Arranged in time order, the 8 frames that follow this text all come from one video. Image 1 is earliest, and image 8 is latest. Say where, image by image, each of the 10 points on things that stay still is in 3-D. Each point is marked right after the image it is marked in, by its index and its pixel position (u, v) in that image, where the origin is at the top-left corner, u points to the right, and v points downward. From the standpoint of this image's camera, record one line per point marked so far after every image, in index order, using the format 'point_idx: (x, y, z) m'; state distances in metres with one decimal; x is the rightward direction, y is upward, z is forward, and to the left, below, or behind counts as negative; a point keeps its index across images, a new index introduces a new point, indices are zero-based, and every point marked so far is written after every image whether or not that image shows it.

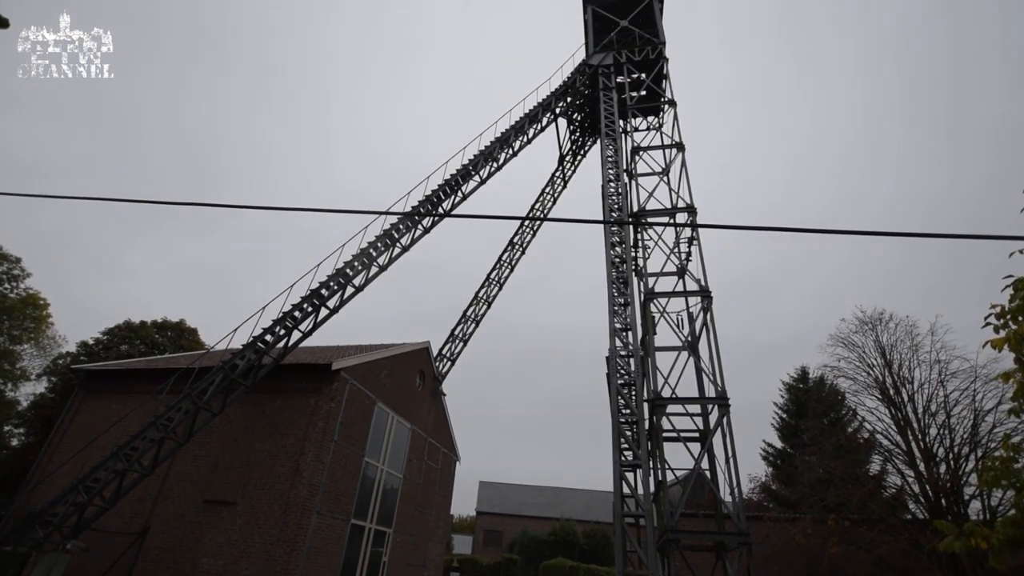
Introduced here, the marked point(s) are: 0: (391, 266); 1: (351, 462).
0: (-3.5, +0.7, +14.3) m
1: (-4.2, -4.5, +12.7) m
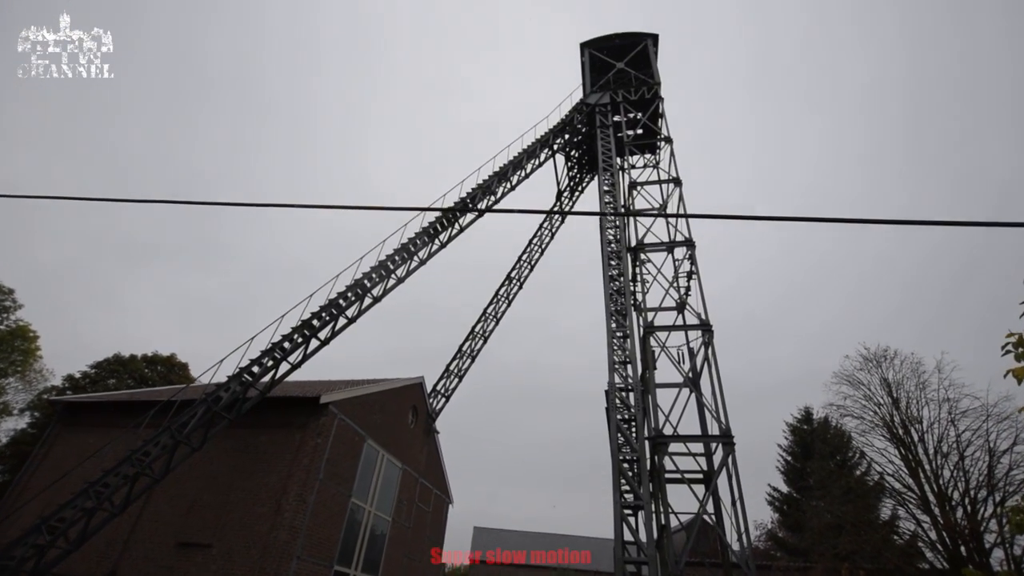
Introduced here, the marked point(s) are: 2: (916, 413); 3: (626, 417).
0: (-3.7, -0.3, +14.0) m
1: (-4.3, -5.3, +12.0) m
2: (+12.8, -4.0, +15.5) m
3: (+2.4, -2.7, +10.3) m
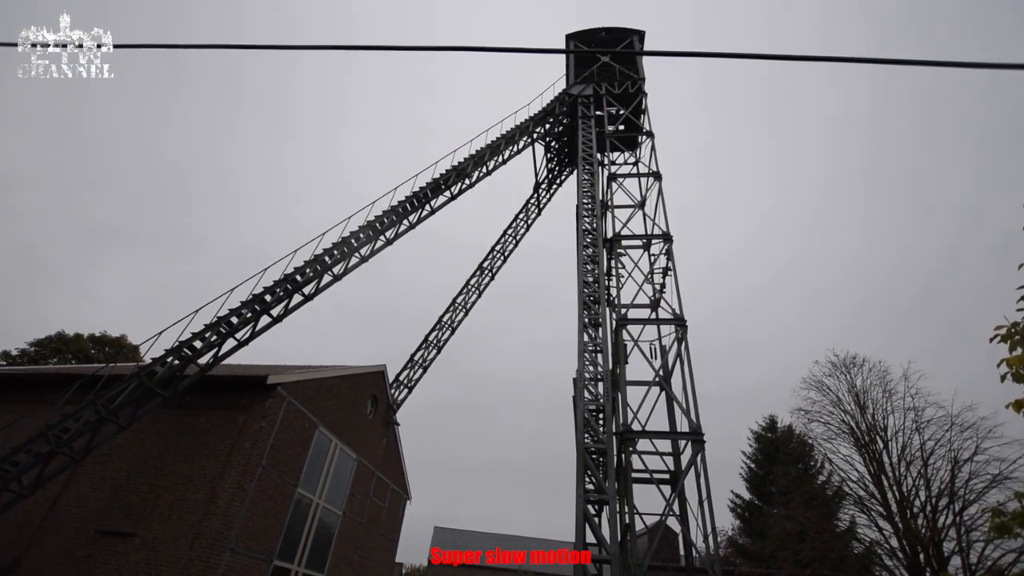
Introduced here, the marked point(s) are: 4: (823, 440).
0: (-4.5, +0.3, +13.2) m
1: (-5.3, -4.7, +11.2) m
2: (+11.7, -4.2, +15.5) m
3: (+1.6, -2.4, +9.7) m
4: (+10.4, -5.1, +16.4) m
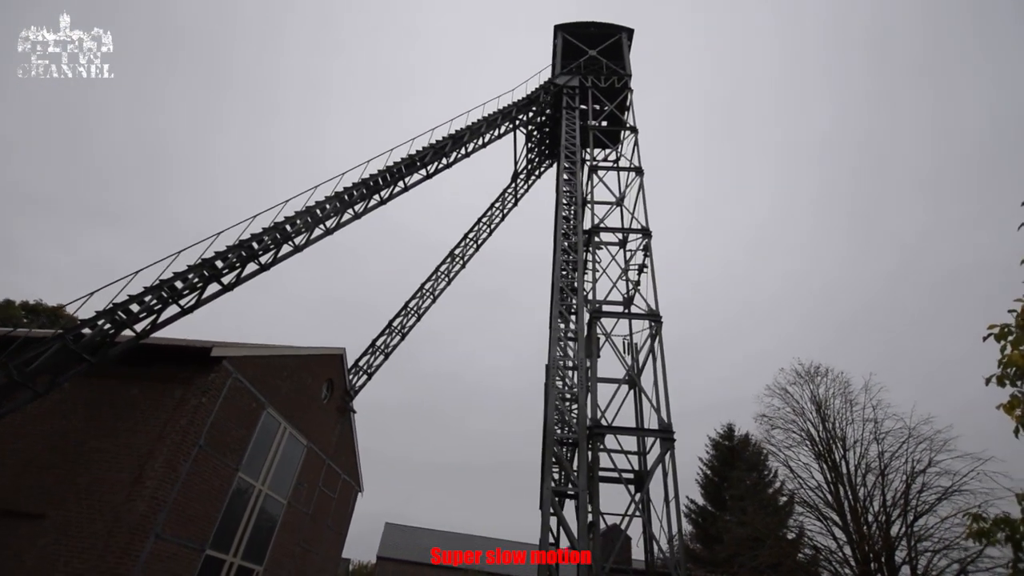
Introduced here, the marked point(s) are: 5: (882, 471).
0: (-5.1, +1.0, +12.3) m
1: (-6.2, -3.9, +10.2) m
2: (+10.5, -4.6, +15.6) m
3: (+1.0, -2.1, +9.3) m
4: (+9.1, -5.4, +16.5) m
5: (+10.9, -5.4, +14.4) m
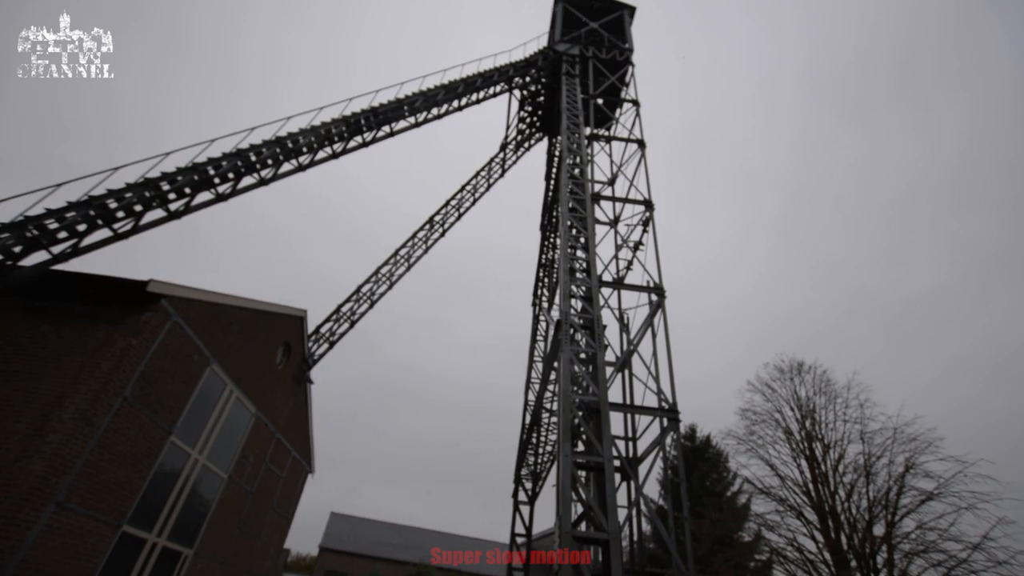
0: (-5.2, +2.3, +10.7) m
1: (-6.4, -2.6, +8.5) m
2: (+9.7, -4.4, +15.3) m
3: (+0.9, -1.3, +8.1) m
4: (+8.2, -5.1, +16.0) m
5: (+10.1, -5.3, +14.1) m
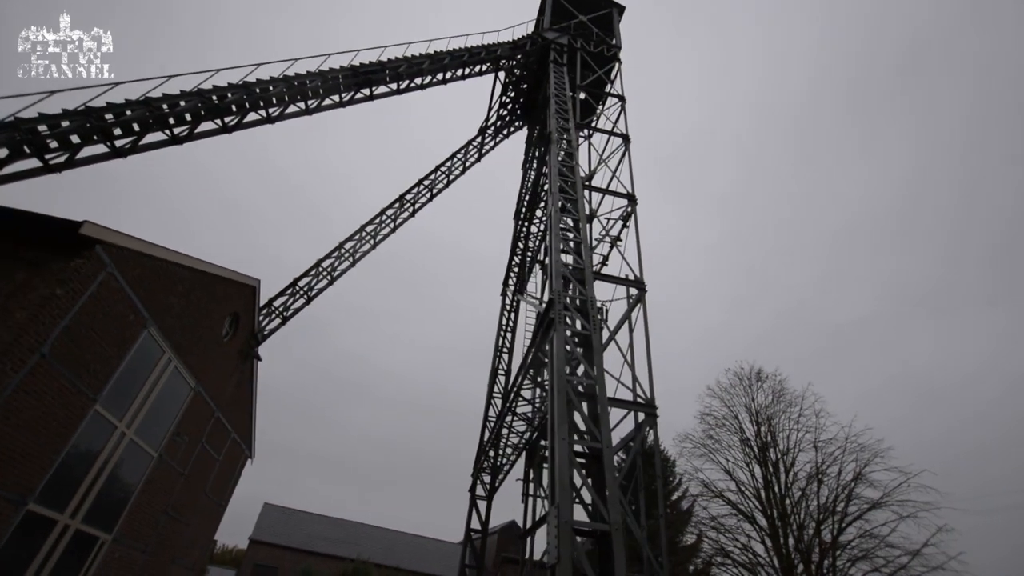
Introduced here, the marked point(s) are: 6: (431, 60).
0: (-5.4, +3.0, +9.7) m
1: (-6.8, -1.7, +7.4) m
2: (+8.5, -4.7, +15.6) m
3: (+0.6, -1.0, +7.7) m
4: (+6.8, -5.3, +16.1) m
5: (+8.9, -5.6, +14.4) m
6: (-2.3, +6.2, +13.4) m
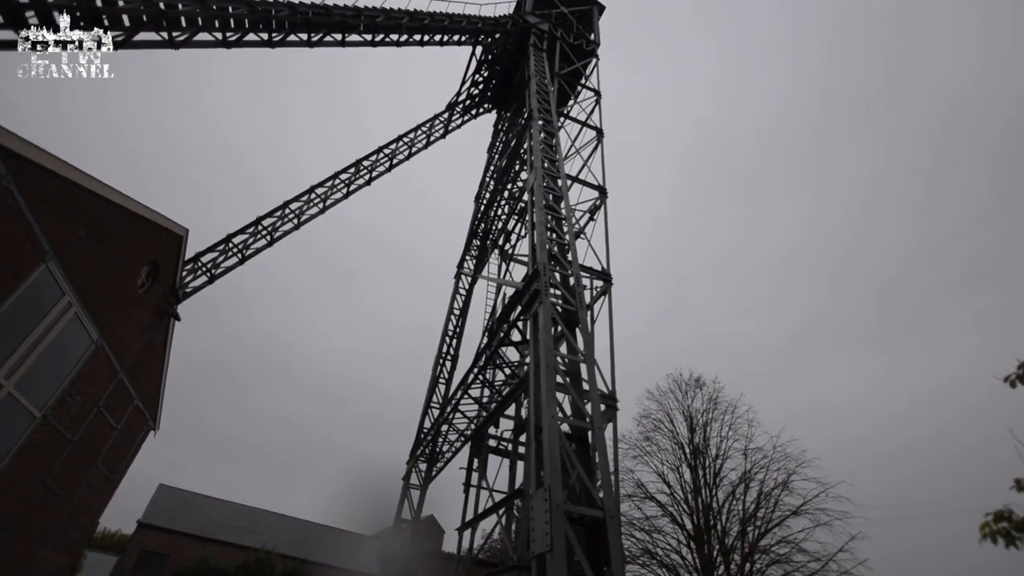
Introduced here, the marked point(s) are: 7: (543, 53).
0: (-5.6, +4.0, +8.4) m
1: (-7.2, -0.6, +5.9) m
2: (+6.5, -5.1, +16.1) m
3: (+0.2, -0.6, +7.2) m
4: (+4.7, -5.5, +16.4) m
5: (+7.0, -6.0, +15.0) m
6: (-2.7, +6.9, +12.5) m
7: (+0.9, +7.6, +16.0) m
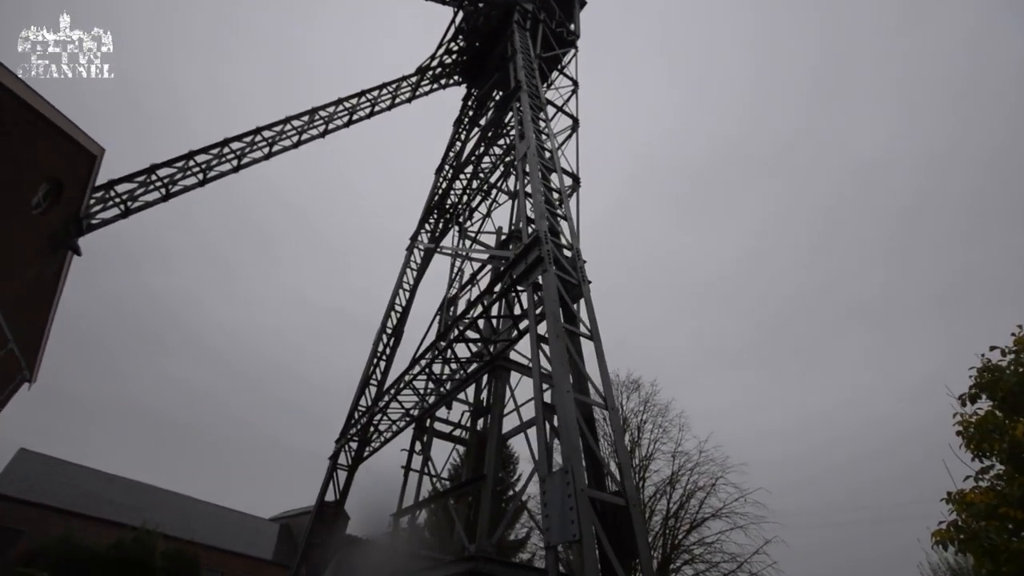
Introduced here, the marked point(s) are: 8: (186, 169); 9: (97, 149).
0: (-5.4, +5.1, +7.0) m
1: (-7.1, +0.6, +4.3) m
2: (+4.3, -5.2, +16.4) m
3: (-0.1, -0.2, +6.7) m
4: (+2.4, -5.4, +16.4) m
5: (+4.8, -6.2, +15.4) m
6: (-2.8, +7.7, +11.5) m
7: (+0.3, +8.0, +15.4) m
8: (-7.9, +2.9, +11.8) m
9: (-7.9, +2.8, +9.3) m
